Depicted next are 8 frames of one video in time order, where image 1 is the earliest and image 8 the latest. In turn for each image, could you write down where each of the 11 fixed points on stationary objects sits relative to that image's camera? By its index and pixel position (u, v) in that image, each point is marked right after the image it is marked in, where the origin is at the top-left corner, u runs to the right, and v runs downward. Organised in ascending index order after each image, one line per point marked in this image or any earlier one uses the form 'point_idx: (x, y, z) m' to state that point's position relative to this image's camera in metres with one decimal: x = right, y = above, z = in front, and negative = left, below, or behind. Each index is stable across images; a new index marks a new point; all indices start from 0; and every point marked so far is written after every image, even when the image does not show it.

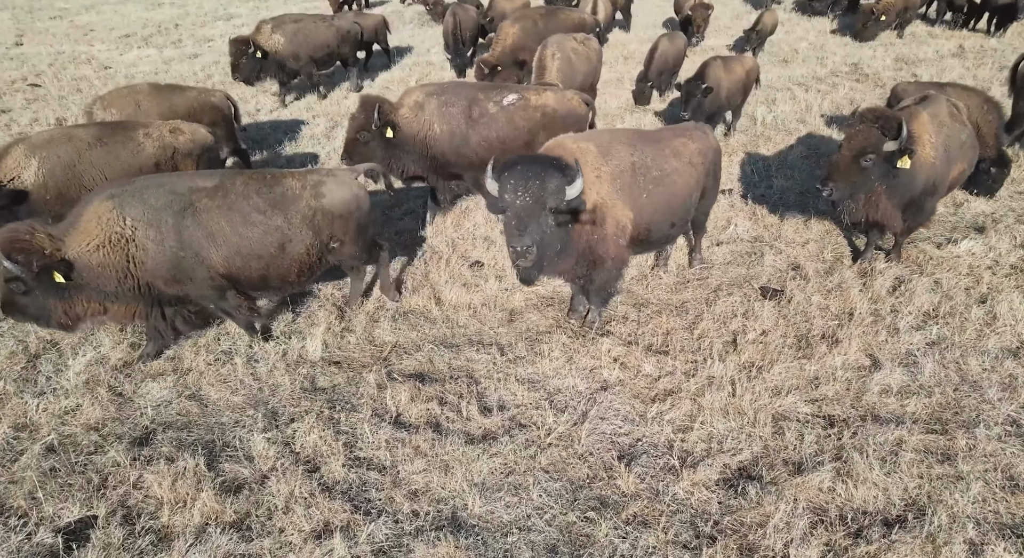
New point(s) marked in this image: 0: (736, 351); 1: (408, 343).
0: (+1.5, -0.5, +4.3) m
1: (-0.7, -0.5, +4.7) m
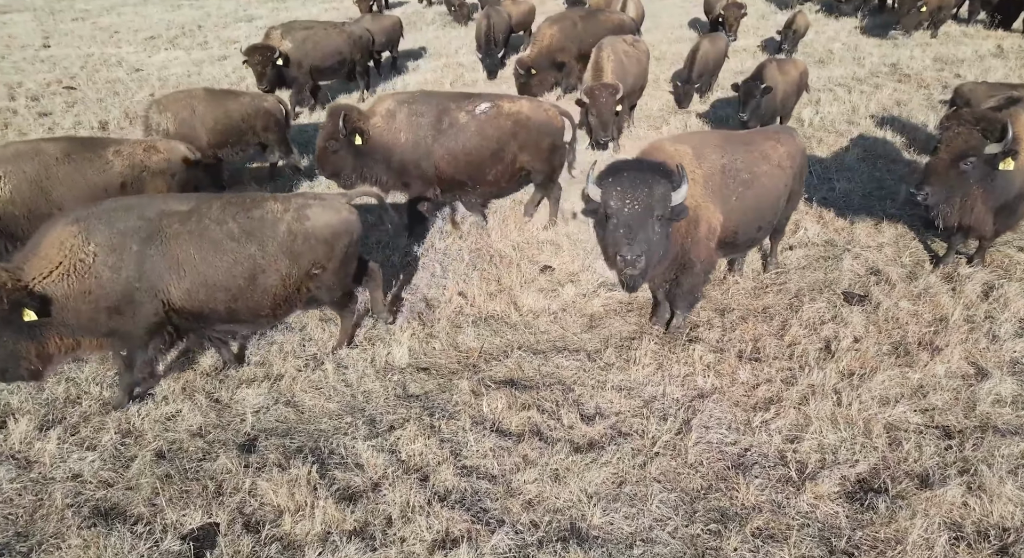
0: (+2.1, -0.5, +4.2) m
1: (-0.1, -0.5, +4.7) m
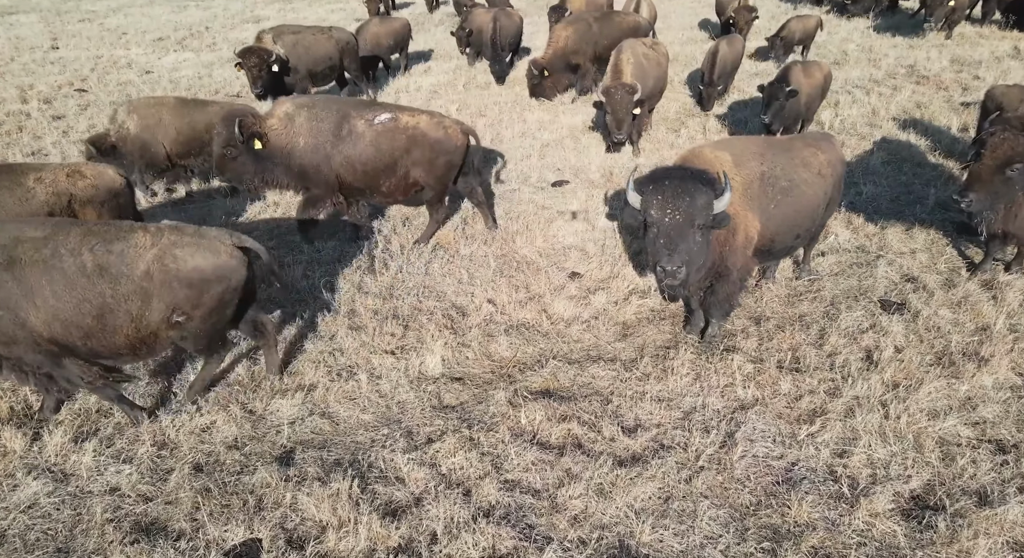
0: (+2.4, -0.6, +4.2) m
1: (+0.1, -0.6, +4.6) m
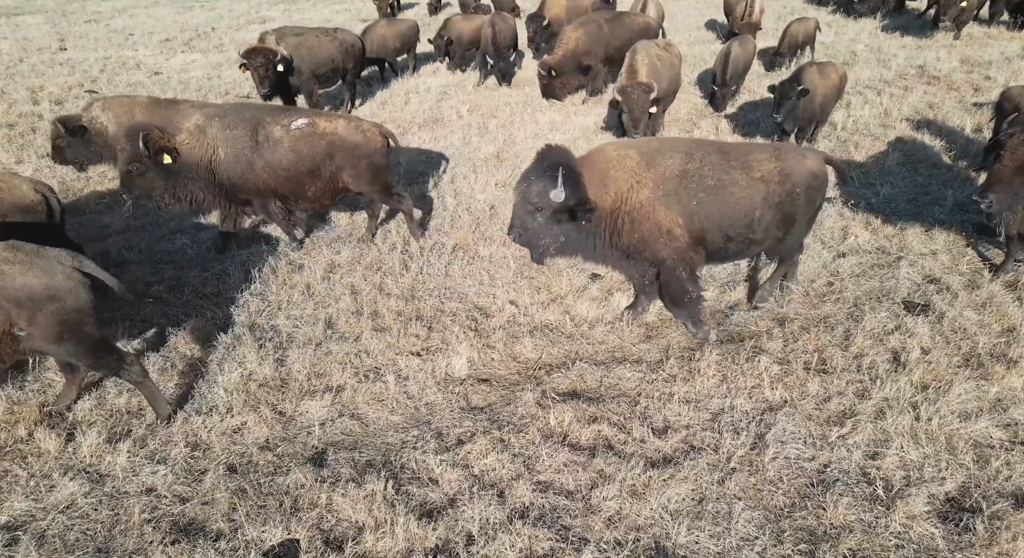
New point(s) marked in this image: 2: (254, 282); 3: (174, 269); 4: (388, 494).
0: (+2.5, -0.6, +4.2) m
1: (+0.3, -0.6, +4.6) m
2: (-2.3, 0.0, +5.8) m
3: (-3.2, +0.1, +6.0) m
4: (-0.7, -1.1, +3.4) m
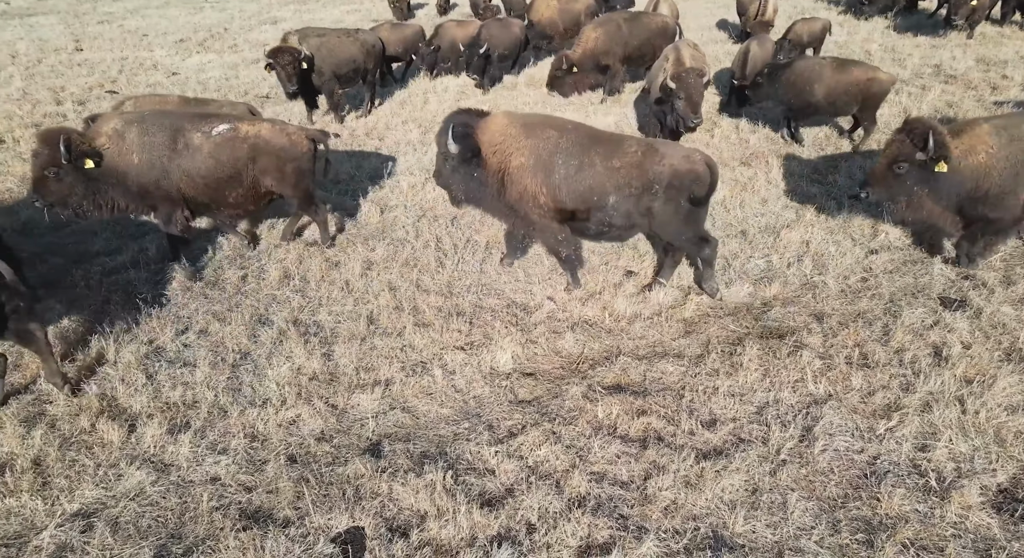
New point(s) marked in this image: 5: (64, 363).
0: (+2.9, -0.6, +4.2) m
1: (+0.6, -0.6, +4.7) m
2: (-2.0, 0.0, +5.9) m
3: (-2.8, +0.1, +6.1) m
4: (-0.4, -1.1, +3.5) m
5: (-3.2, -0.6, +4.5) m
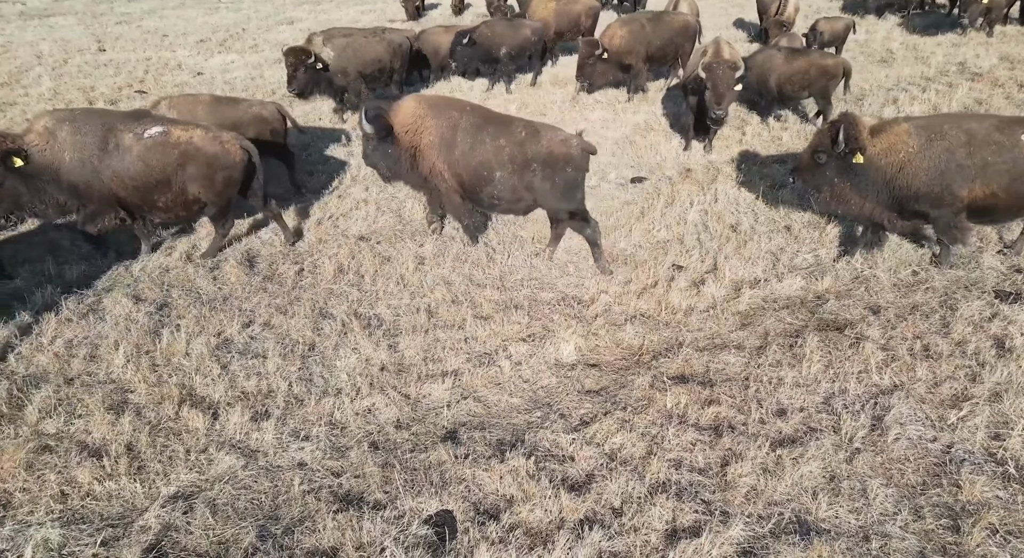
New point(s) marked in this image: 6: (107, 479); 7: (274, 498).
0: (+3.3, -0.5, +4.2) m
1: (+1.1, -0.5, +4.8) m
2: (-1.5, +0.1, +6.0) m
3: (-2.4, +0.2, +6.2) m
4: (+0.1, -1.1, +3.5) m
5: (-2.7, -0.6, +4.7) m
6: (-2.2, -1.1, +3.5) m
7: (-1.3, -1.2, +3.4) m
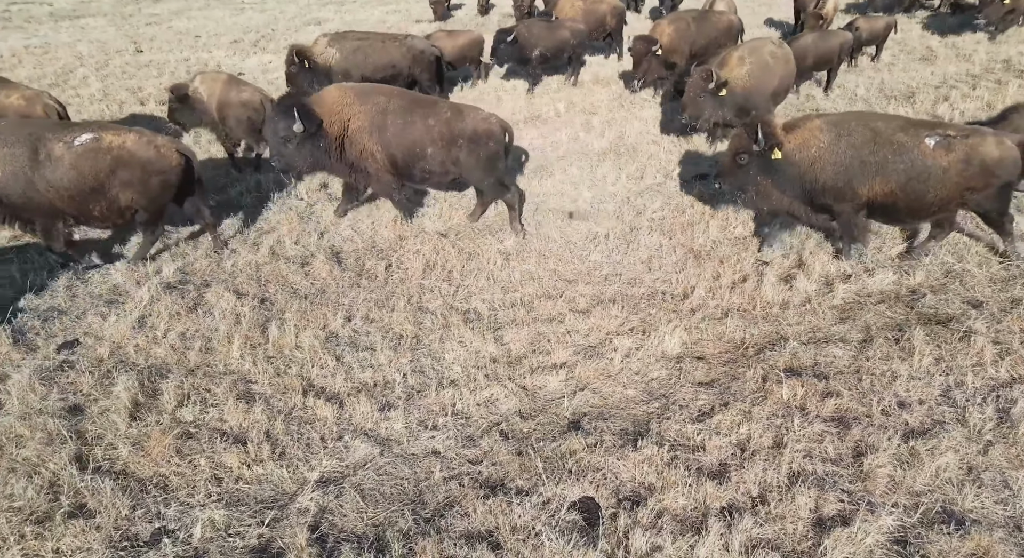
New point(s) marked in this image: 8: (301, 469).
0: (+4.1, -0.5, +4.2) m
1: (+1.9, -0.5, +4.8) m
2: (-0.7, +0.1, +6.1) m
3: (-1.6, +0.2, +6.3) m
4: (+0.8, -1.0, +3.6) m
5: (-1.9, -0.5, +4.8) m
6: (-1.4, -1.0, +3.6) m
7: (-0.5, -1.1, +3.5) m
8: (-1.2, -1.1, +3.6) m
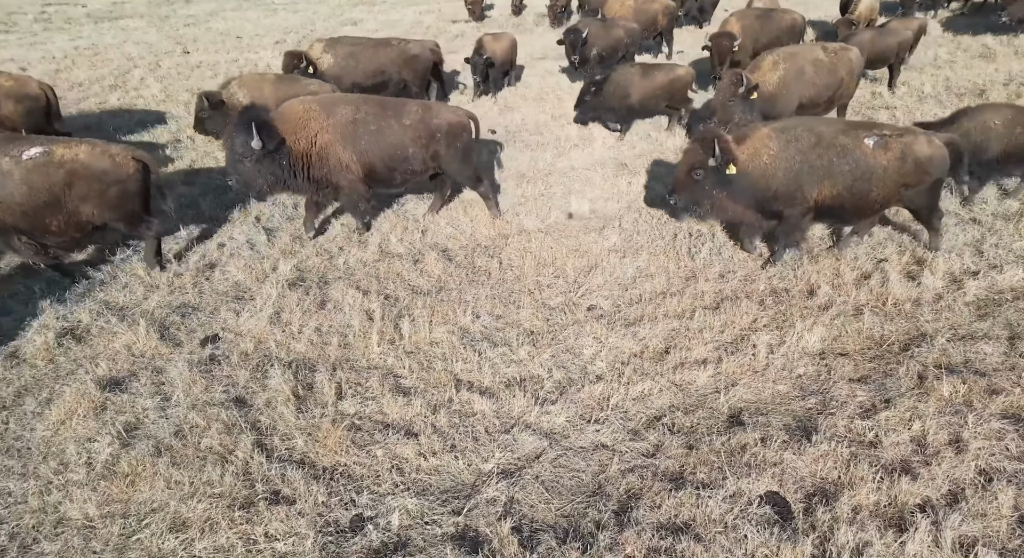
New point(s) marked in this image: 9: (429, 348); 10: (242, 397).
0: (+5.1, -0.4, +4.1) m
1: (+2.9, -0.4, +4.7) m
2: (+0.3, +0.1, +6.1) m
3: (-0.5, +0.2, +6.4) m
4: (+1.8, -1.0, +3.5) m
5: (-0.9, -0.5, +4.8) m
6: (-0.5, -1.0, +3.6) m
7: (+0.4, -1.1, +3.5) m
8: (-0.2, -1.0, +3.6) m
9: (-0.6, -0.5, +4.8) m
10: (-1.8, -0.8, +4.1) m
